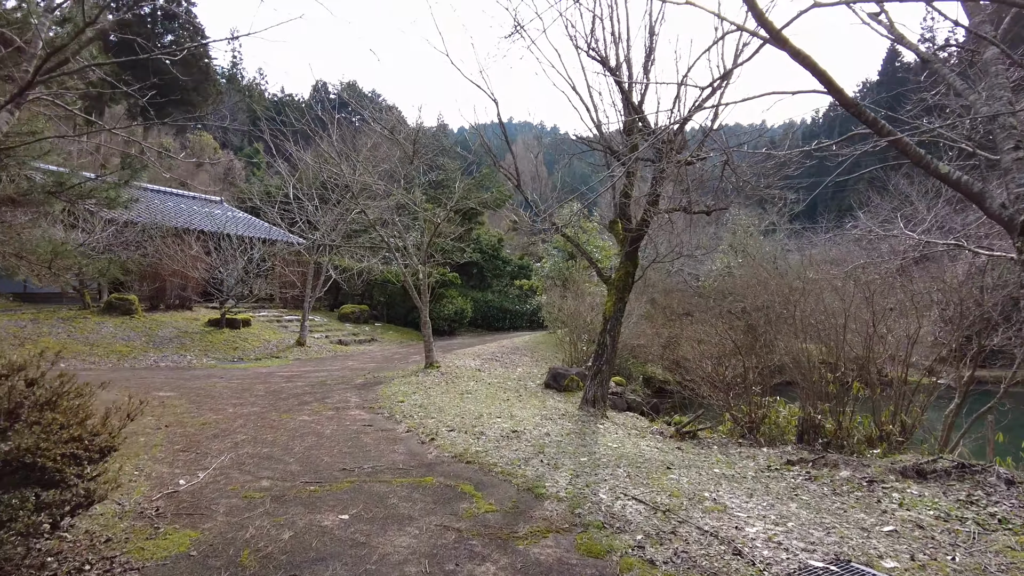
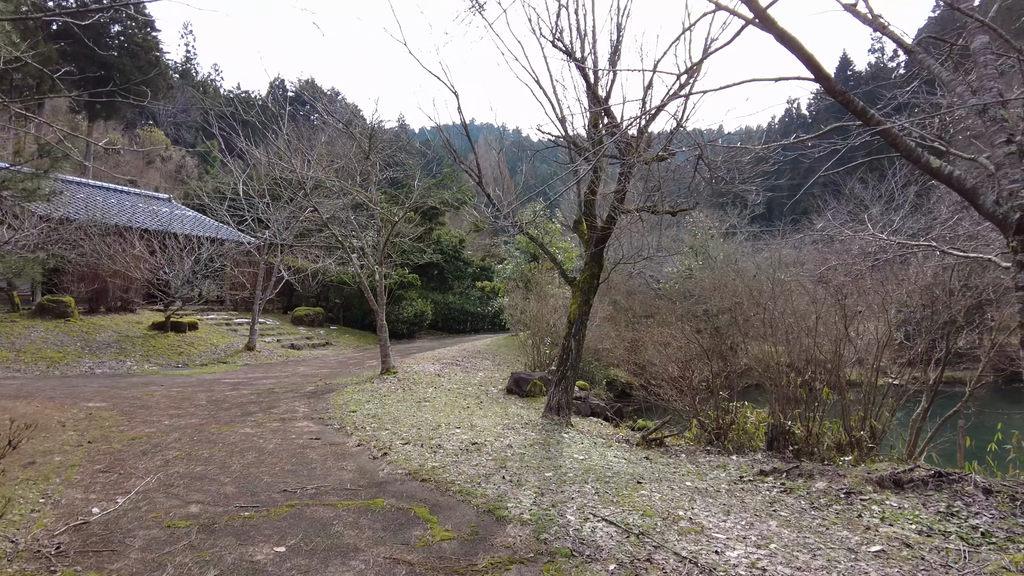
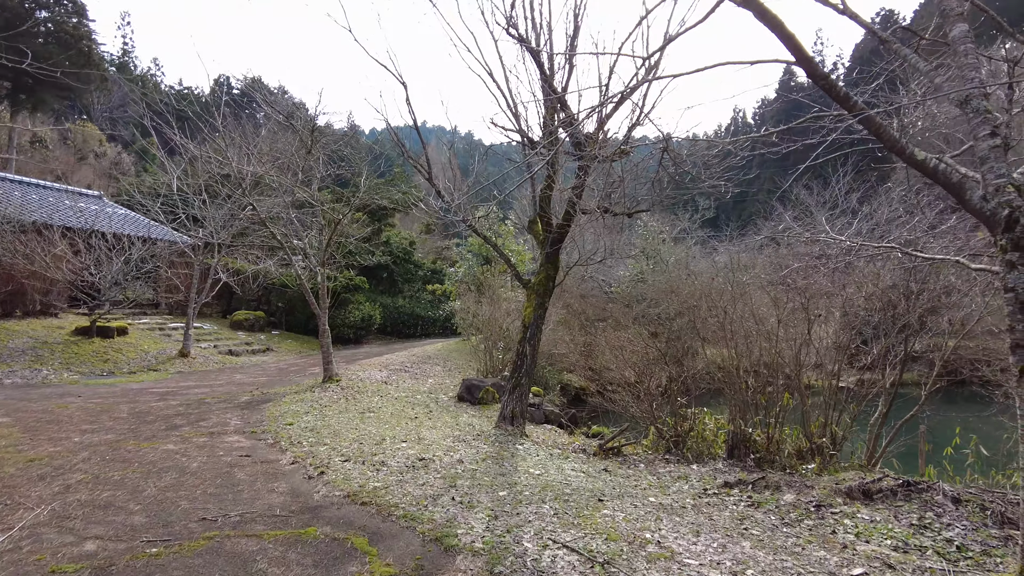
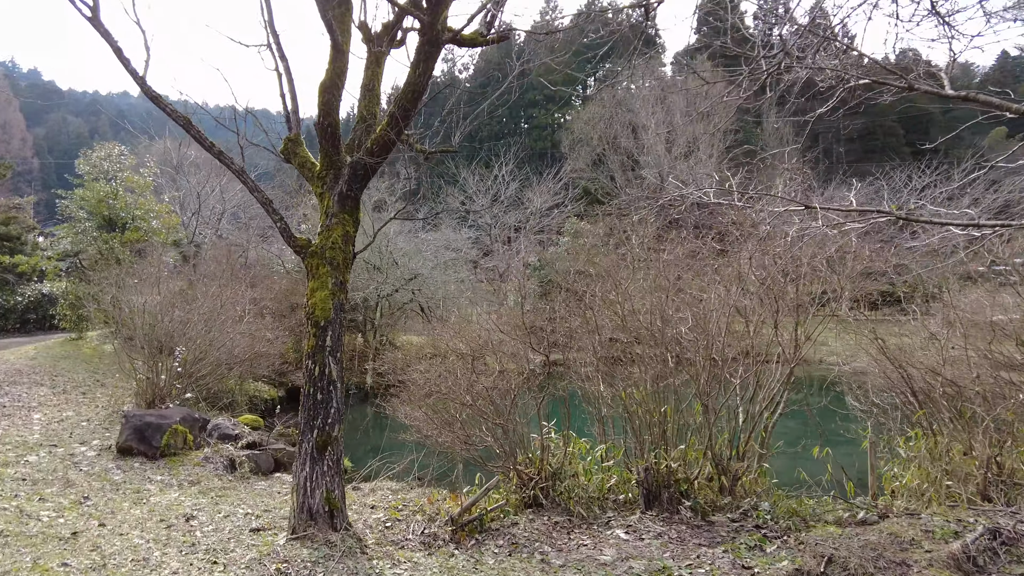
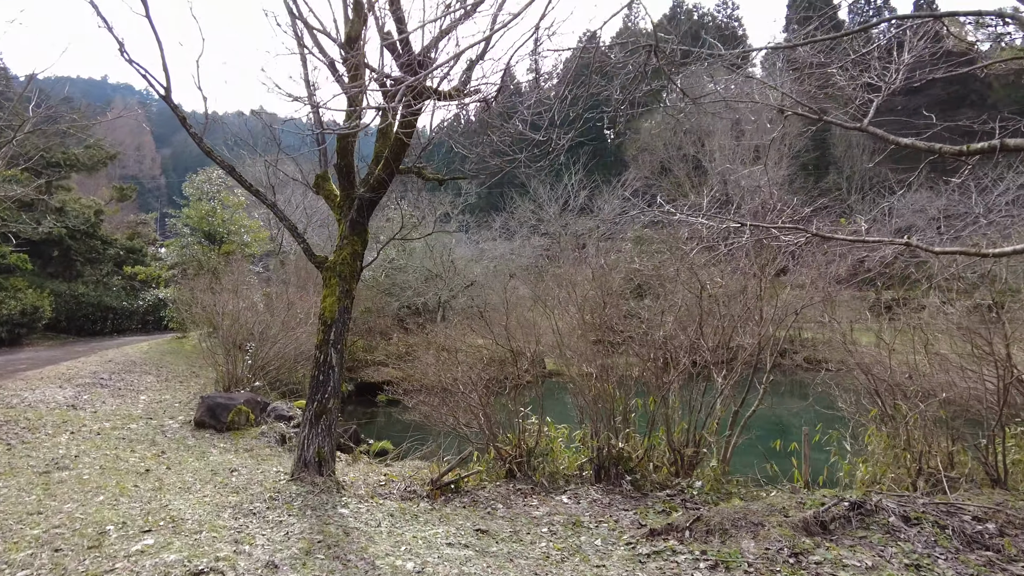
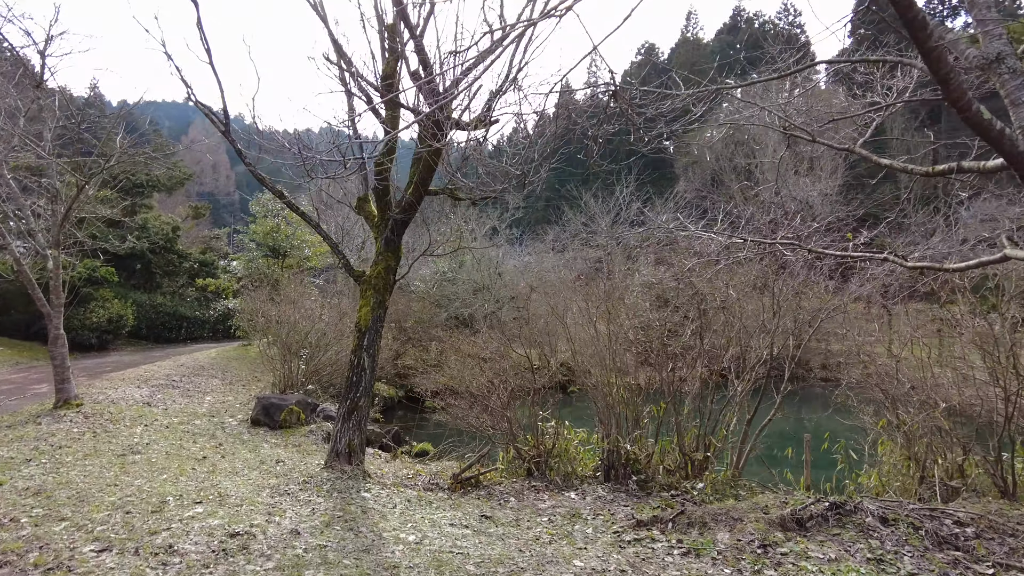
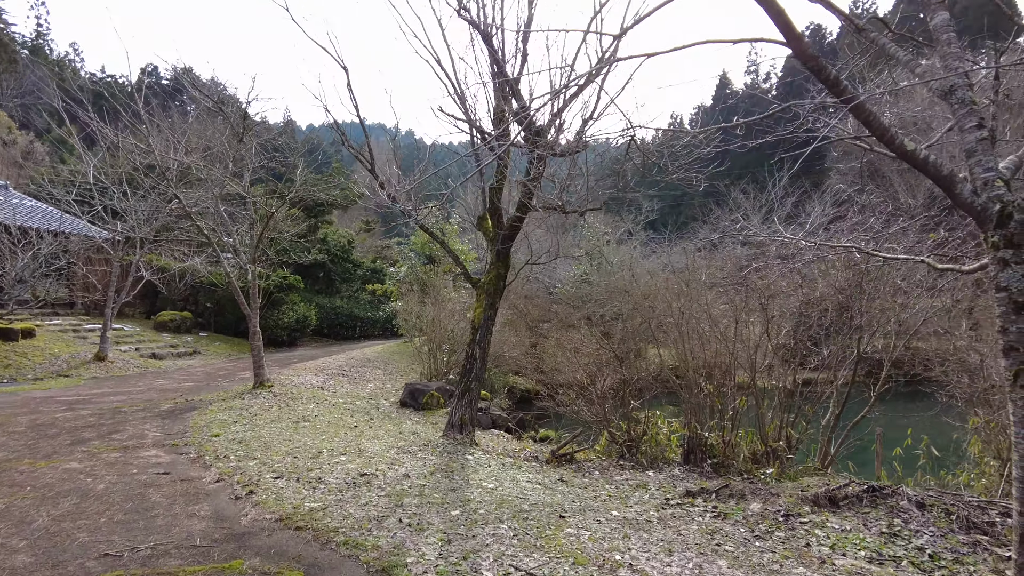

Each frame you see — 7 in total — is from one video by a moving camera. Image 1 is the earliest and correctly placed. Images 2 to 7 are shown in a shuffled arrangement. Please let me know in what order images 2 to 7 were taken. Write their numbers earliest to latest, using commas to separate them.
2, 3, 7, 6, 5, 4
